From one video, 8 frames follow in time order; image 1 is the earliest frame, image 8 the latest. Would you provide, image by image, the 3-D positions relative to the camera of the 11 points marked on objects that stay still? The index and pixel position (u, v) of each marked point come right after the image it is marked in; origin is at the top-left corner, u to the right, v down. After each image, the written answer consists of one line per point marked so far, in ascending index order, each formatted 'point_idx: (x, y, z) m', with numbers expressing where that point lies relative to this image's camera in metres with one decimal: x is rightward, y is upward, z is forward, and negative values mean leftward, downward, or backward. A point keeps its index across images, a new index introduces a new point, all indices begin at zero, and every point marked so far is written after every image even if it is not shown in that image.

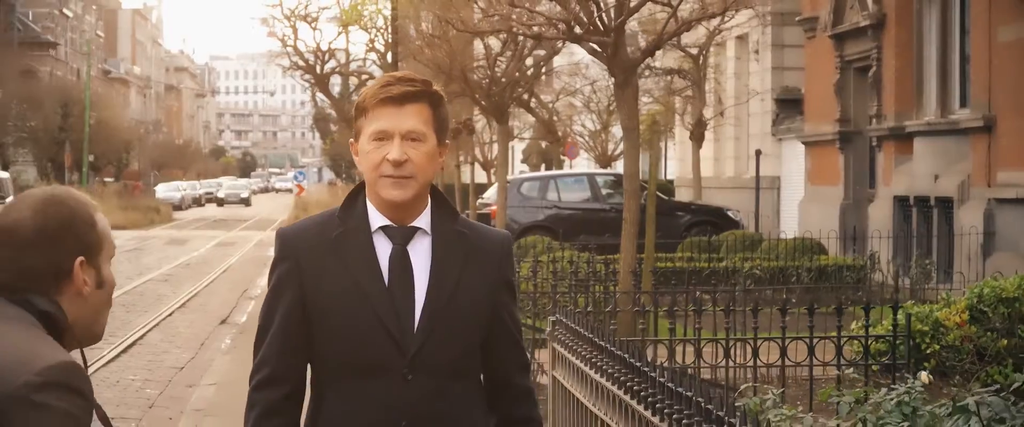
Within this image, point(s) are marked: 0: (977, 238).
0: (+5.6, -0.3, +15.7) m
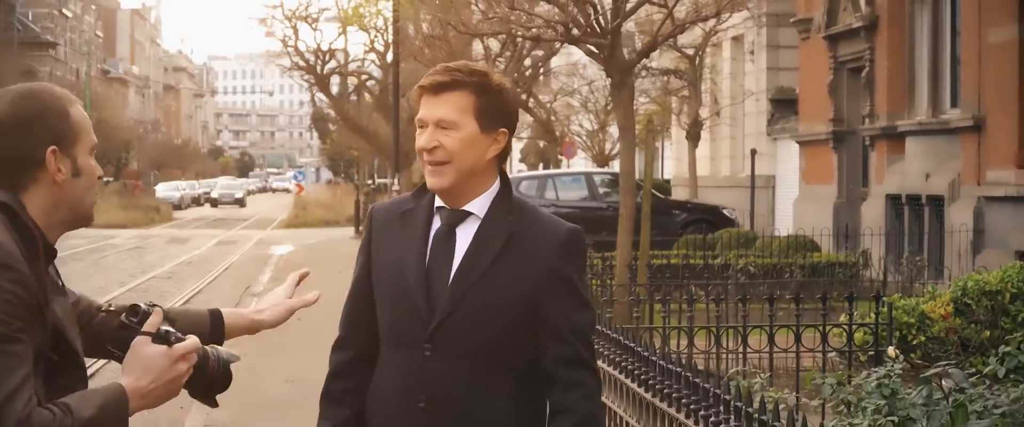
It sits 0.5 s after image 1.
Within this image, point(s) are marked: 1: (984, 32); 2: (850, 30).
0: (+5.5, -0.3, +16.0) m
1: (+5.7, +2.2, +16.0) m
2: (+5.0, +2.7, +19.4) m
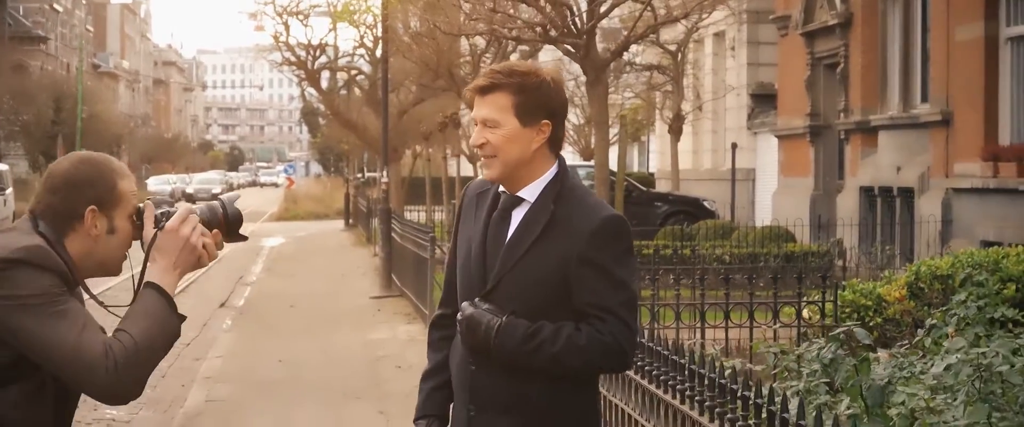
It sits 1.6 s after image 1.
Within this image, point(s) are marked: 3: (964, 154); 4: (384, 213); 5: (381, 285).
0: (+5.4, -0.2, +16.6) m
1: (+5.5, +2.3, +16.6) m
2: (+4.8, +2.8, +20.0) m
3: (+5.6, +0.7, +16.3) m
4: (-1.8, 0.0, +18.1) m
5: (-1.8, -1.0, +18.3) m
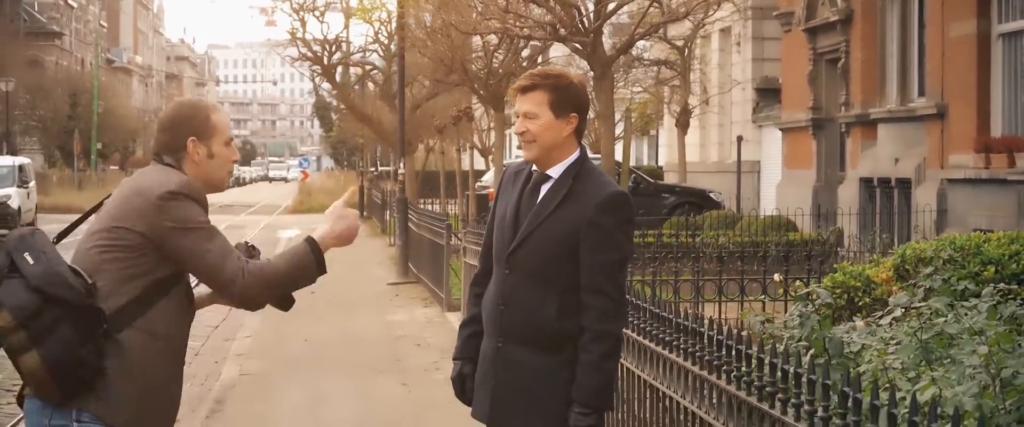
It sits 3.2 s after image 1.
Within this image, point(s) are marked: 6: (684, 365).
0: (+5.5, 0.0, +17.3) m
1: (+5.7, +2.4, +17.2) m
2: (+4.9, +3.0, +20.6) m
3: (+5.7, +0.9, +17.0) m
4: (-1.6, +0.1, +18.8) m
5: (-1.6, -0.9, +19.0) m
6: (+0.7, -0.6, +5.1) m
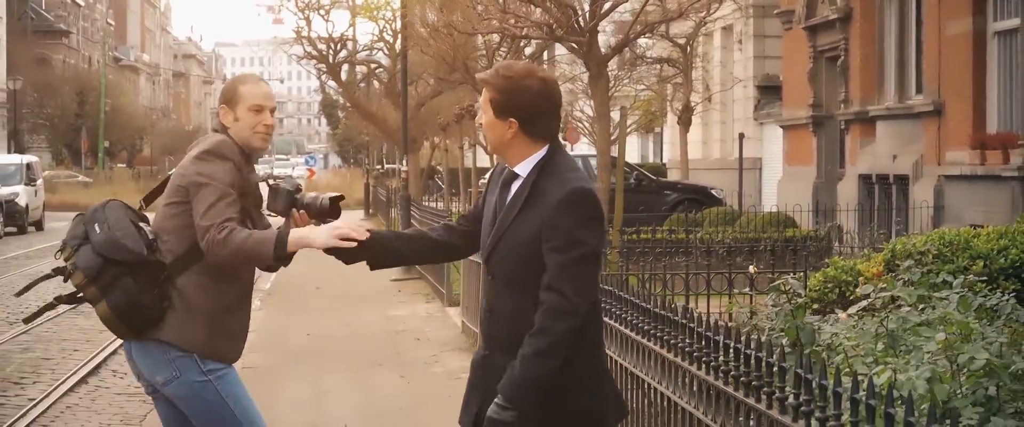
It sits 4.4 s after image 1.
0: (+5.5, 0.0, +17.5) m
1: (+5.7, +2.5, +17.4) m
2: (+5.0, +3.0, +20.8) m
3: (+5.8, +0.9, +17.1) m
4: (-1.6, +0.2, +19.0) m
5: (-1.6, -0.8, +19.2) m
6: (+0.6, -0.6, +5.3) m
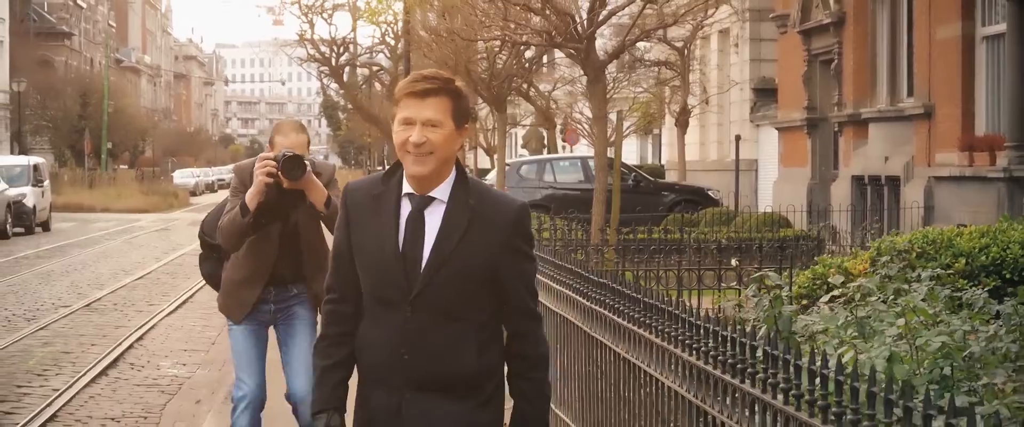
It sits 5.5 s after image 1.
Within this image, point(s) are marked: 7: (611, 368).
0: (+5.5, 0.0, +17.9) m
1: (+5.7, +2.5, +17.8) m
2: (+5.0, +3.0, +21.3) m
3: (+5.8, +0.9, +17.6) m
4: (-1.6, +0.2, +19.5) m
5: (-1.6, -0.8, +19.6) m
6: (+0.6, -0.6, +5.7) m
7: (+0.5, -0.8, +6.5) m
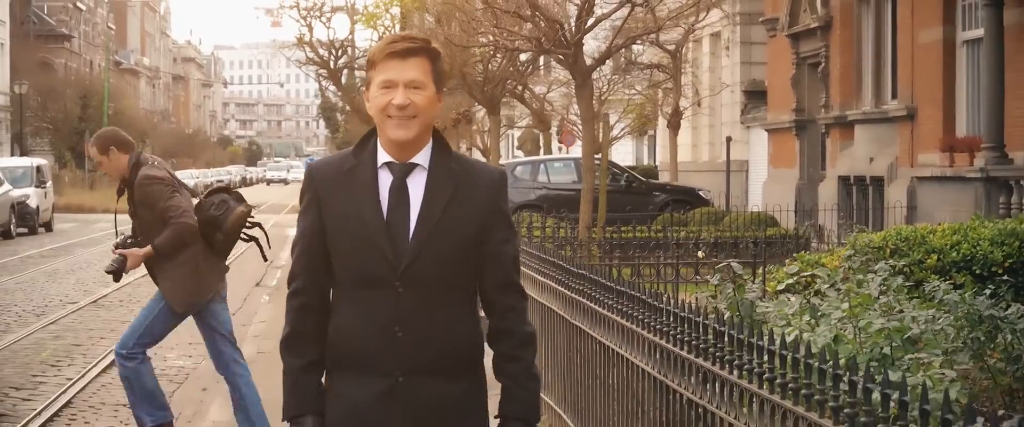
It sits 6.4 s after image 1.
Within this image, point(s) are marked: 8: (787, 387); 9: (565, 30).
0: (+5.4, 0.0, +18.4) m
1: (+5.6, +2.5, +18.3) m
2: (+4.9, +3.0, +21.8) m
3: (+5.7, +0.9, +18.1) m
4: (-1.6, +0.2, +20.0) m
5: (-1.7, -0.8, +20.1) m
6: (+0.6, -0.5, +6.2) m
7: (+0.4, -0.7, +7.0) m
8: (+0.9, -0.5, +4.1) m
9: (+0.6, +2.1, +14.8) m
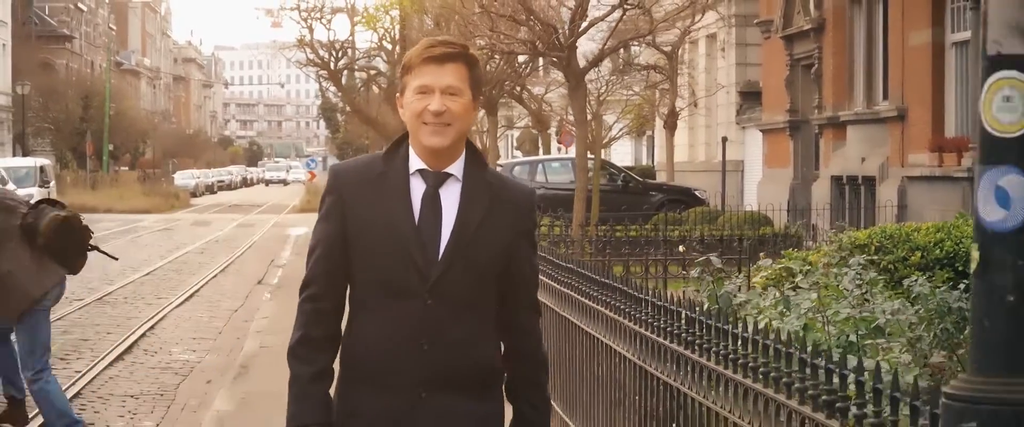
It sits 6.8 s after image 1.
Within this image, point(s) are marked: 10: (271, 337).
0: (+5.4, 0.0, +18.7) m
1: (+5.6, +2.5, +18.7) m
2: (+4.8, +3.0, +22.1) m
3: (+5.6, +0.9, +18.4) m
4: (-1.7, +0.2, +20.3) m
5: (-1.7, -0.8, +20.5) m
6: (+0.5, -0.5, +6.5) m
7: (+0.4, -0.7, +7.3) m
8: (+0.8, -0.5, +4.4) m
9: (+0.6, +2.1, +15.2) m
10: (-2.2, -1.2, +12.2) m
